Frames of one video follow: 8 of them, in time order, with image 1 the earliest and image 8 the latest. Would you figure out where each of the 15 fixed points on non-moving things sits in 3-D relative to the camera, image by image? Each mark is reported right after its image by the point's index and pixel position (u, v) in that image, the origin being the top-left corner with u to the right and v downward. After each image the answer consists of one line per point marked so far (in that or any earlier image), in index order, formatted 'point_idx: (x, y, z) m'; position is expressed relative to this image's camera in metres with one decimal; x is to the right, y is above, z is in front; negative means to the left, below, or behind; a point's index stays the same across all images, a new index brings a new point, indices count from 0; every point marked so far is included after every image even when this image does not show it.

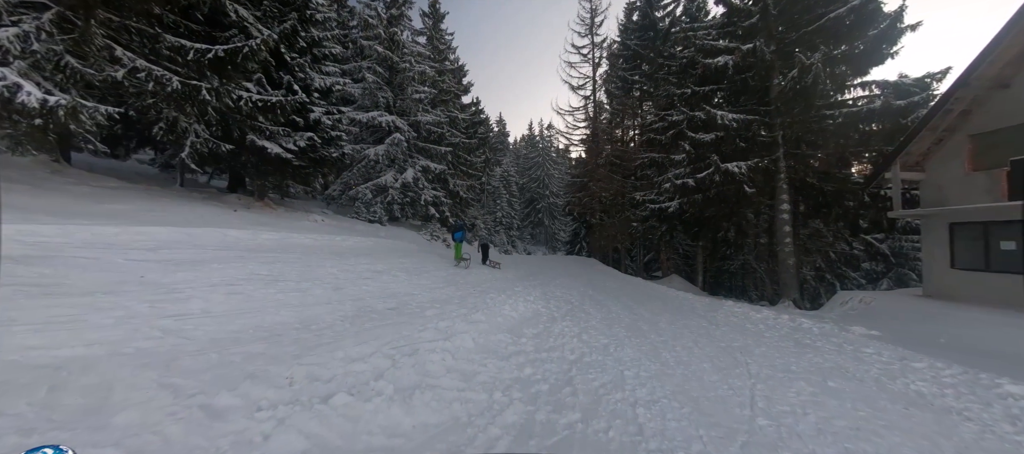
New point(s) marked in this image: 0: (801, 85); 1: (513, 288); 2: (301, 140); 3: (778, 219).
0: (+10.6, +5.2, +11.9) m
1: (-0.1, -1.7, +9.0) m
2: (-8.2, +3.4, +12.6) m
3: (+11.4, +0.3, +14.0) m
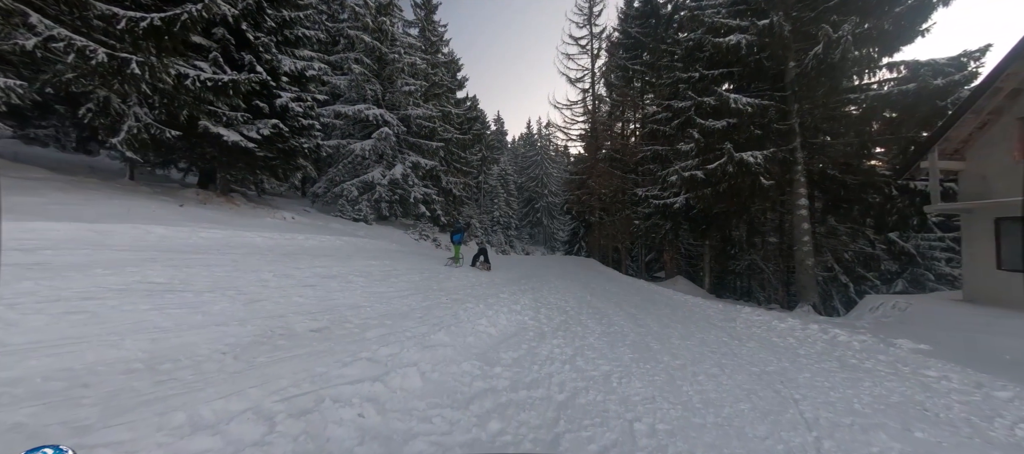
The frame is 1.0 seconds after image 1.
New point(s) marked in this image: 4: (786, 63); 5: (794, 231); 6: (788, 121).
0: (+10.3, +5.3, +10.6) m
1: (-0.5, -1.6, +7.7) m
2: (-8.6, +3.4, +11.3) m
3: (+11.1, +0.4, +12.7) m
4: (+10.2, +6.1, +12.3) m
5: (+11.1, -0.1, +12.8) m
6: (+10.5, +4.0, +12.5) m
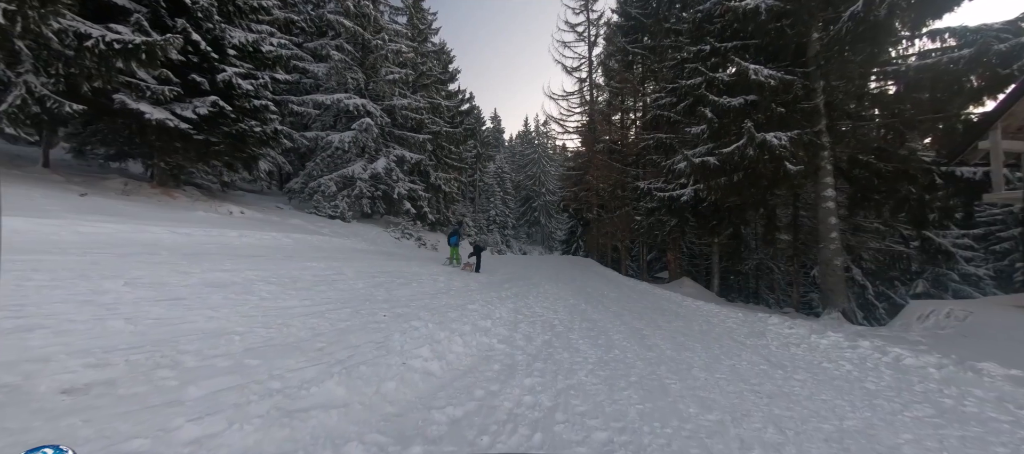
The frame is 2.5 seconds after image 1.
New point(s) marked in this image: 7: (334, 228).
0: (+9.7, +5.5, +9.0) m
1: (-1.0, -1.4, +6.0) m
2: (-9.2, +3.6, +9.6) m
3: (+10.5, +0.6, +11.1) m
4: (+9.7, +6.3, +10.6) m
5: (+10.5, 0.0, +11.2) m
6: (+10.0, +4.2, +10.8) m
7: (-7.7, 0.0, +14.0) m
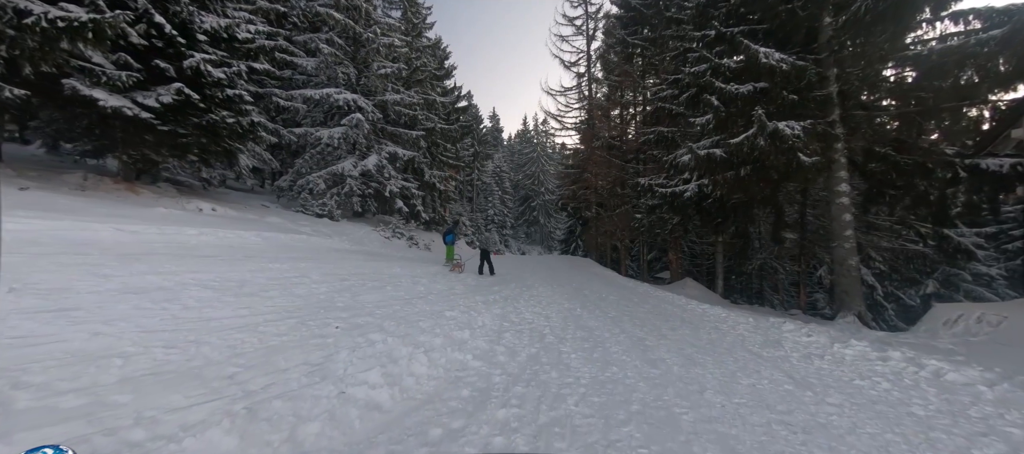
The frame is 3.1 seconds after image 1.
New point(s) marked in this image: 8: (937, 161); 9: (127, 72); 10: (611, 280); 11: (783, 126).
0: (+9.4, +5.6, +8.3) m
1: (-1.3, -1.4, +5.3) m
2: (-9.4, +3.6, +8.9) m
3: (+10.2, +0.7, +10.3) m
4: (+9.4, +6.4, +9.9) m
5: (+10.3, +0.1, +10.4) m
6: (+9.7, +4.3, +10.1) m
7: (-7.9, 0.0, +13.2) m
8: (+12.7, +2.0, +9.7) m
9: (-9.9, +4.0, +8.4) m
10: (+4.0, -2.1, +13.0) m
11: (+6.8, +2.5, +8.1) m
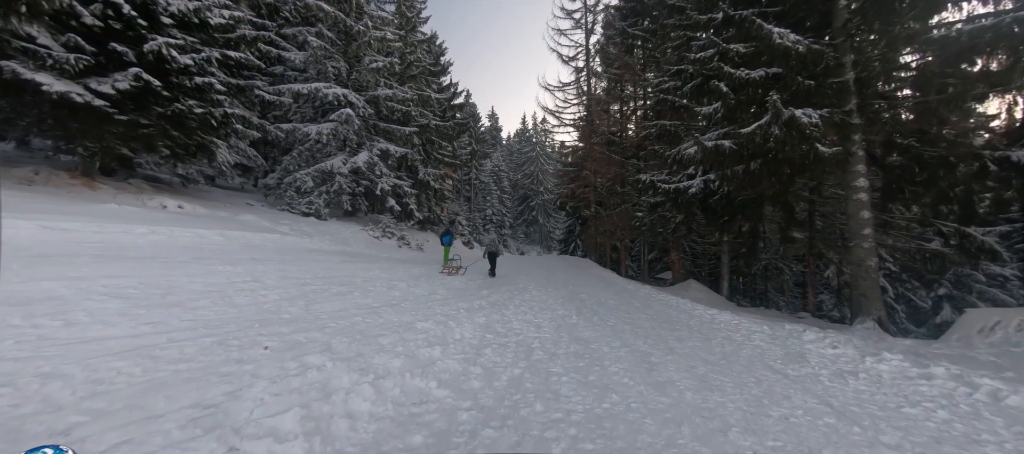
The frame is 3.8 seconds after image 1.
0: (+9.2, +5.6, +7.5) m
1: (-1.5, -1.3, +4.5) m
2: (-9.7, +3.7, +8.1) m
3: (+10.0, +0.7, +9.6) m
4: (+9.2, +6.4, +9.1) m
5: (+10.0, +0.2, +9.7) m
6: (+9.5, +4.3, +9.3) m
7: (-8.2, +0.1, +12.5) m
8: (+12.4, +2.0, +9.0) m
9: (-10.1, +4.0, +7.6) m
10: (+3.7, -2.1, +12.3) m
11: (+6.5, +2.6, +7.4) m
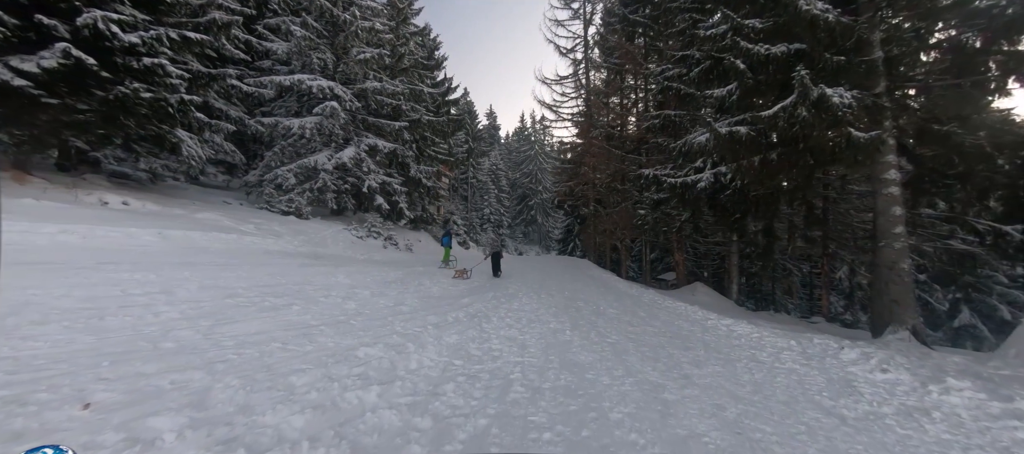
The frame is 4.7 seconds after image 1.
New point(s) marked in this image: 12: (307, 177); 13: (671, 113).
0: (+8.9, +5.7, +6.5) m
1: (-1.8, -1.3, +3.5) m
2: (-10.0, +3.7, +7.1) m
3: (+9.7, +0.8, +8.5) m
4: (+8.8, +6.5, +8.1) m
5: (+9.7, +0.2, +8.6) m
6: (+9.1, +4.4, +8.3) m
7: (-8.5, +0.1, +11.4) m
8: (+12.1, +2.1, +7.9) m
9: (-10.4, +4.0, +6.5) m
10: (+3.4, -2.0, +11.2) m
11: (+6.2, +2.6, +6.3) m
12: (-11.6, +2.9, +18.4) m
13: (+6.4, +4.6, +13.1) m
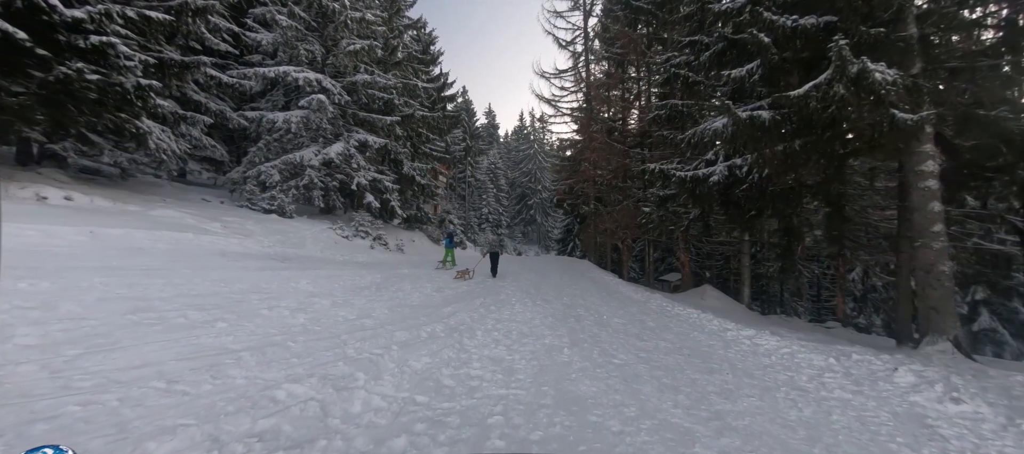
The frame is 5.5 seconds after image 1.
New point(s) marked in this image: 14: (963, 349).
0: (+8.7, +5.7, +5.5) m
1: (-2.0, -1.2, +2.6) m
2: (-10.2, +3.7, +6.2) m
3: (+9.5, +0.9, +7.6) m
4: (+8.6, +6.5, +7.2) m
5: (+9.5, +0.3, +7.7) m
6: (+9.0, +4.4, +7.4) m
7: (-8.7, +0.1, +10.5) m
8: (+11.9, +2.1, +7.0) m
9: (-10.6, +4.1, +5.6) m
10: (+3.2, -2.0, +10.3) m
11: (+6.0, +2.7, +5.4) m
12: (-11.8, +2.9, +17.5) m
13: (+6.2, +4.7, +12.2) m
14: (+9.9, -2.7, +7.2) m
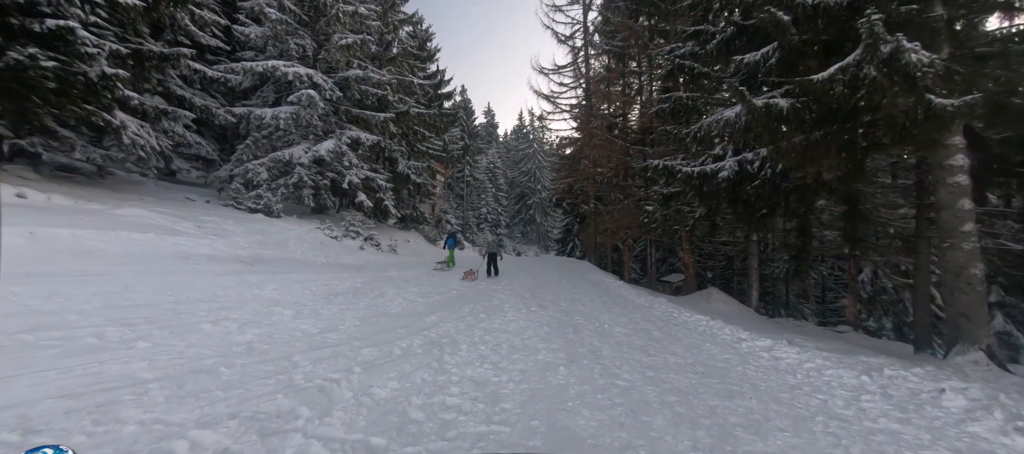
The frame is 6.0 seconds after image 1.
0: (+8.5, +5.7, +4.9) m
1: (-2.1, -1.2, +1.9) m
2: (-10.3, +3.7, +5.5) m
3: (+9.3, +0.9, +7.0) m
4: (+8.5, +6.5, +6.6) m
5: (+9.4, +0.3, +7.1) m
6: (+8.8, +4.4, +6.8) m
7: (-8.8, +0.1, +9.9) m
8: (+11.8, +2.1, +6.4) m
9: (-10.8, +4.1, +5.0) m
10: (+3.1, -2.0, +9.7) m
11: (+5.9, +2.7, +4.8) m
12: (-11.9, +2.9, +16.9) m
13: (+6.0, +4.7, +11.6) m
14: (+9.8, -2.7, +6.6) m
